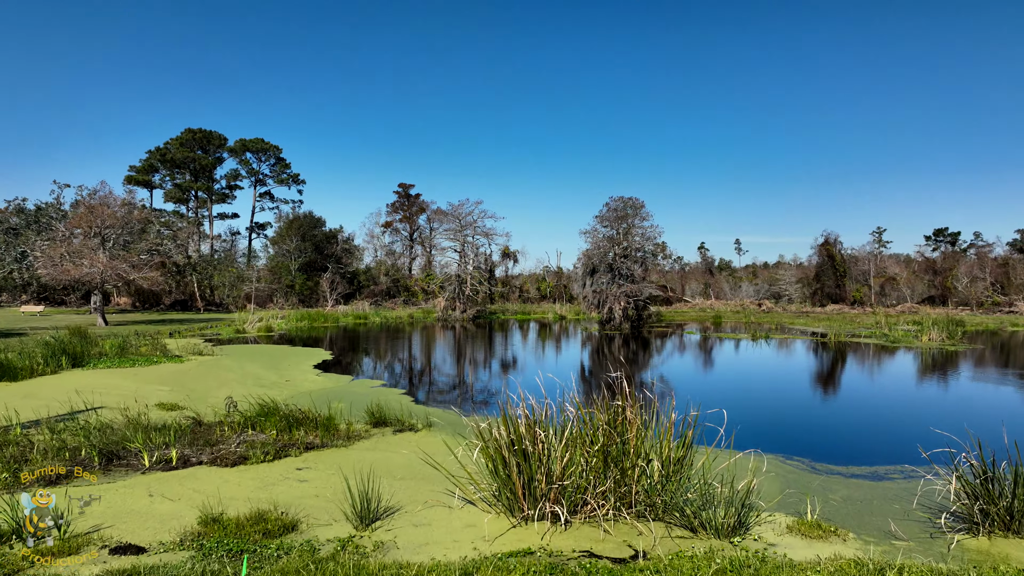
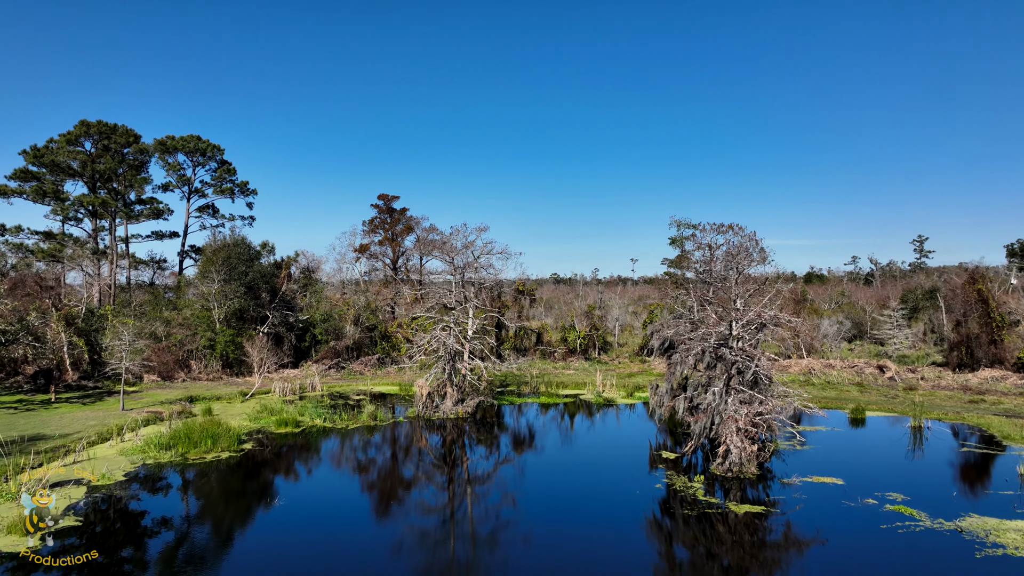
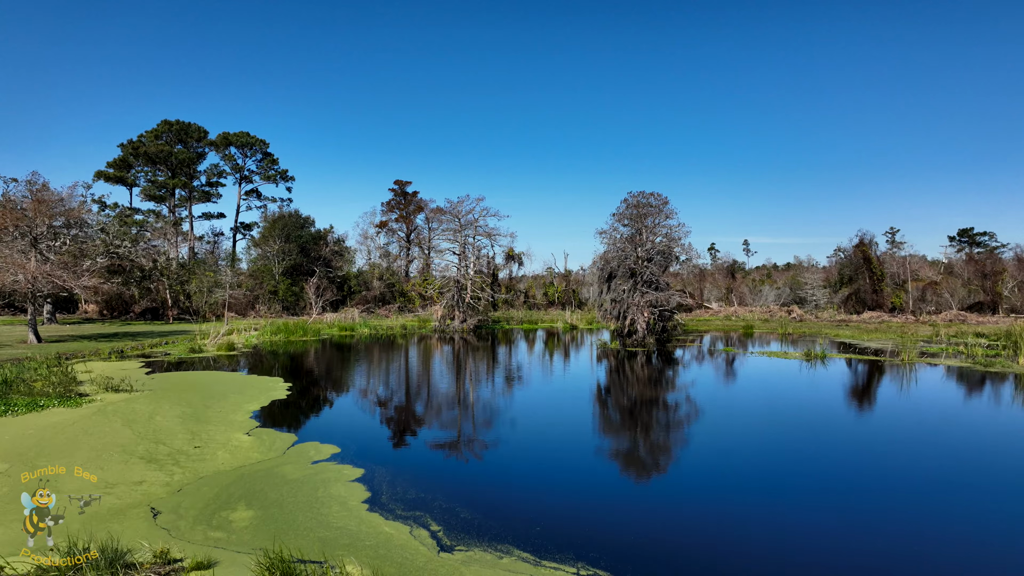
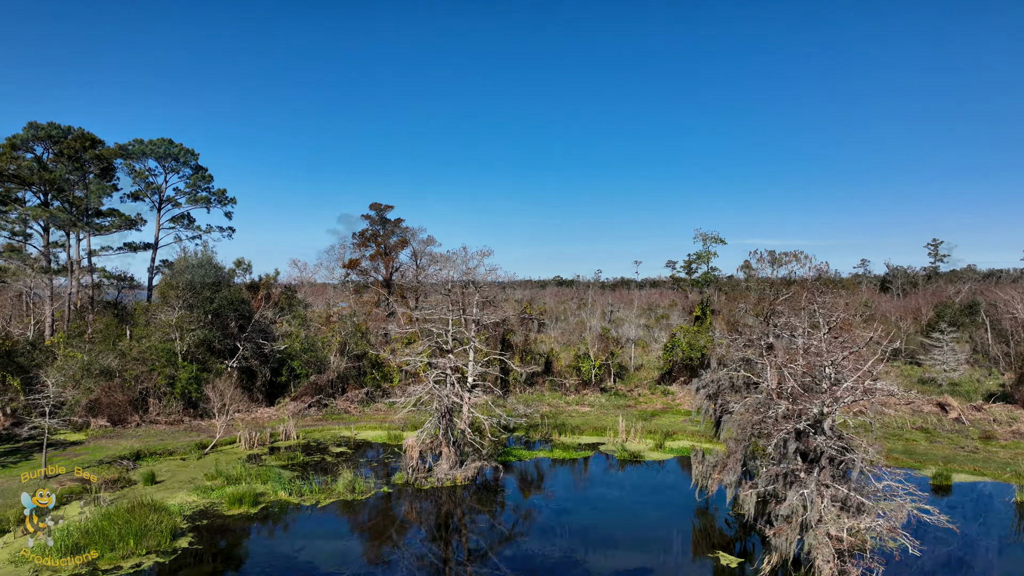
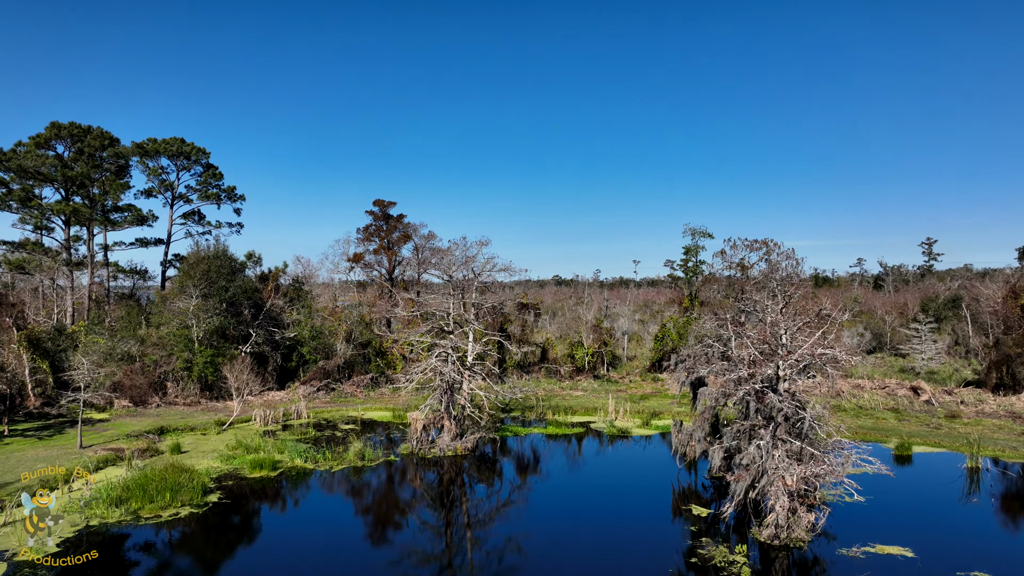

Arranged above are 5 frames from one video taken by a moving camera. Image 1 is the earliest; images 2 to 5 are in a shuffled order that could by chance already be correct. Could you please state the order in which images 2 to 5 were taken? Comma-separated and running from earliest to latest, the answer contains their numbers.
3, 2, 5, 4
